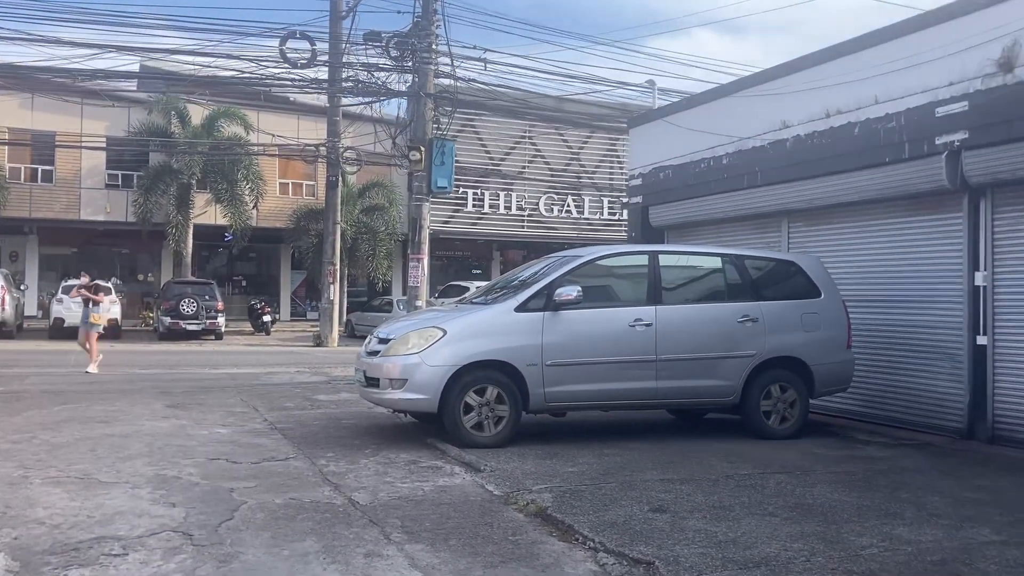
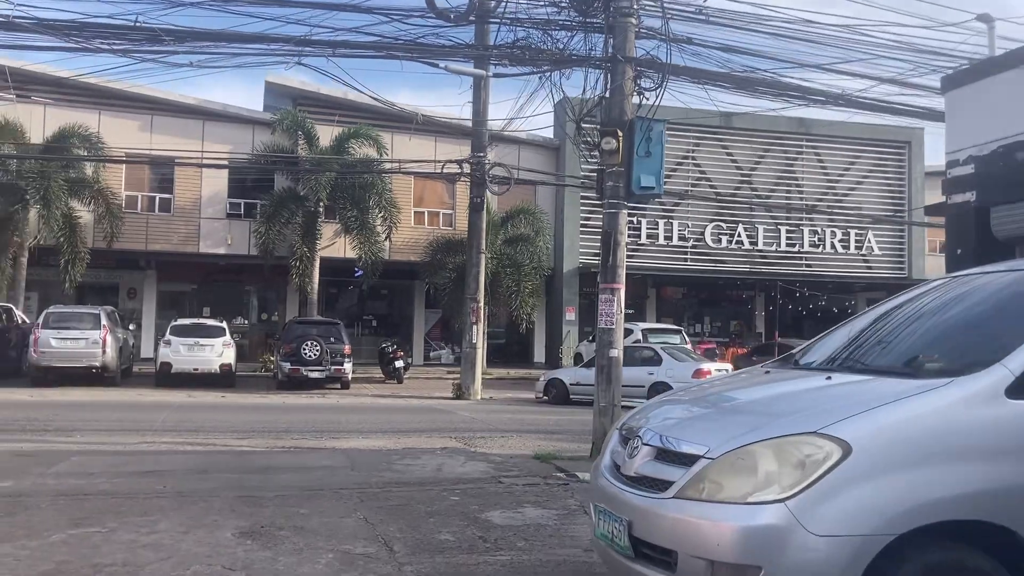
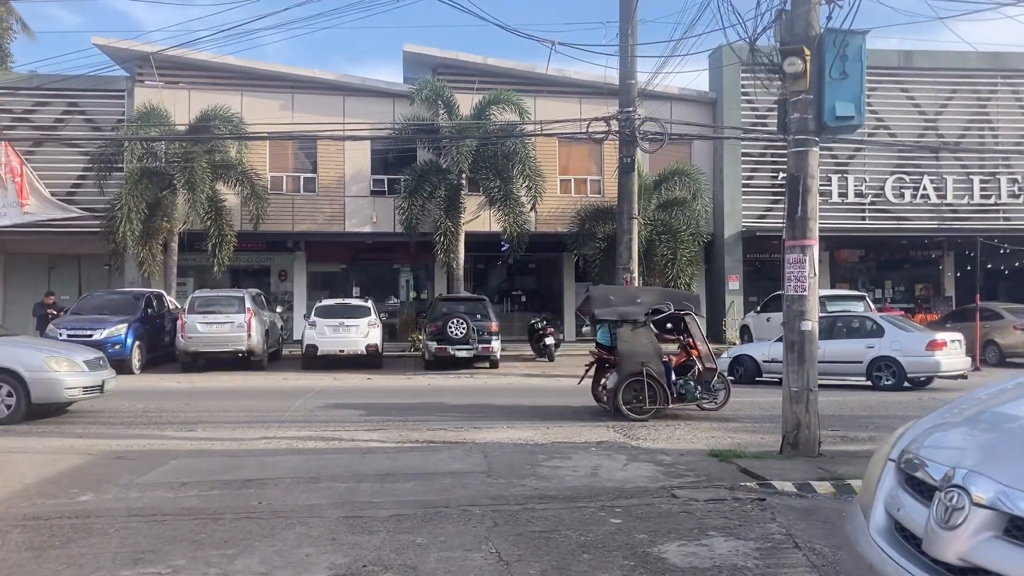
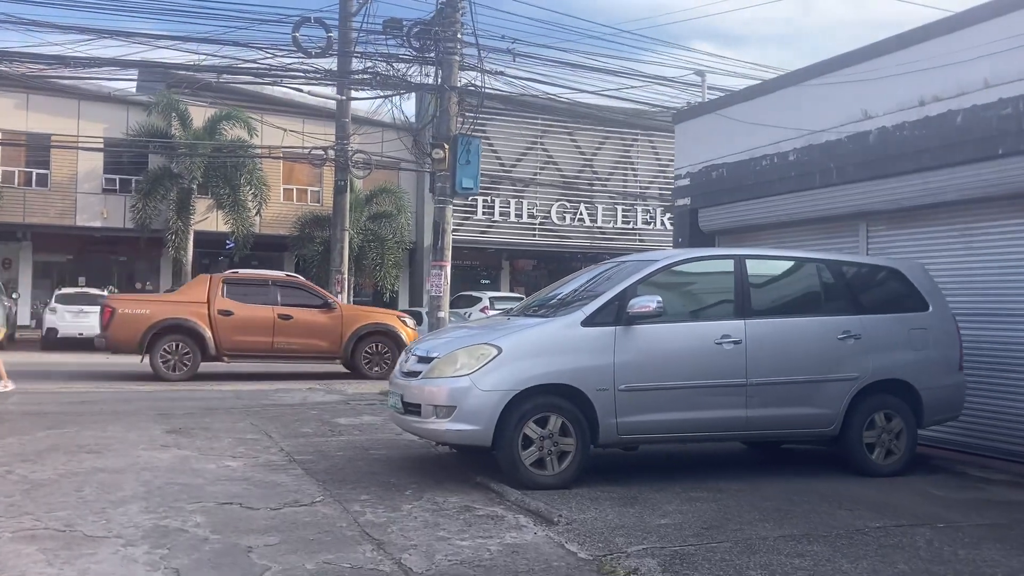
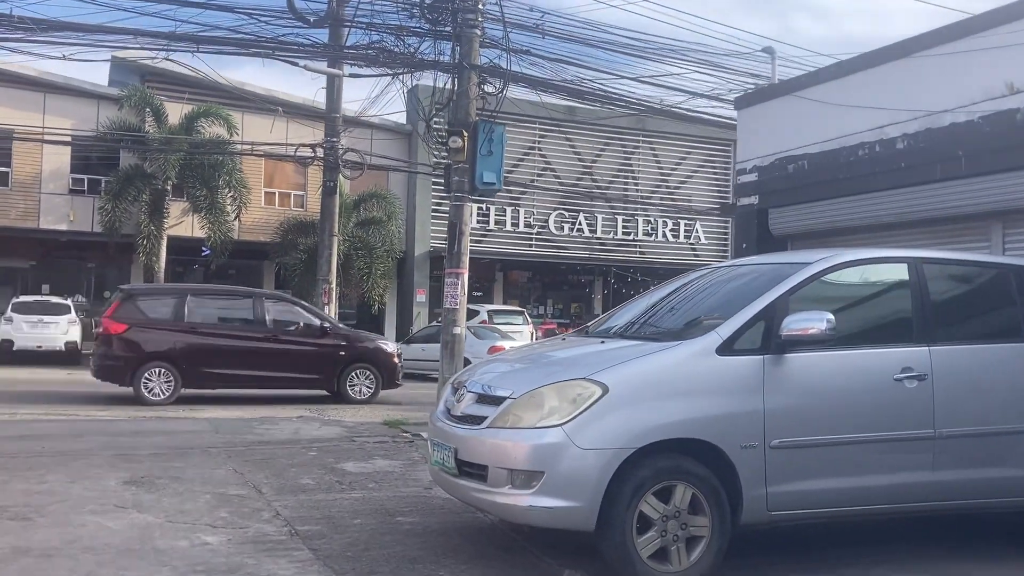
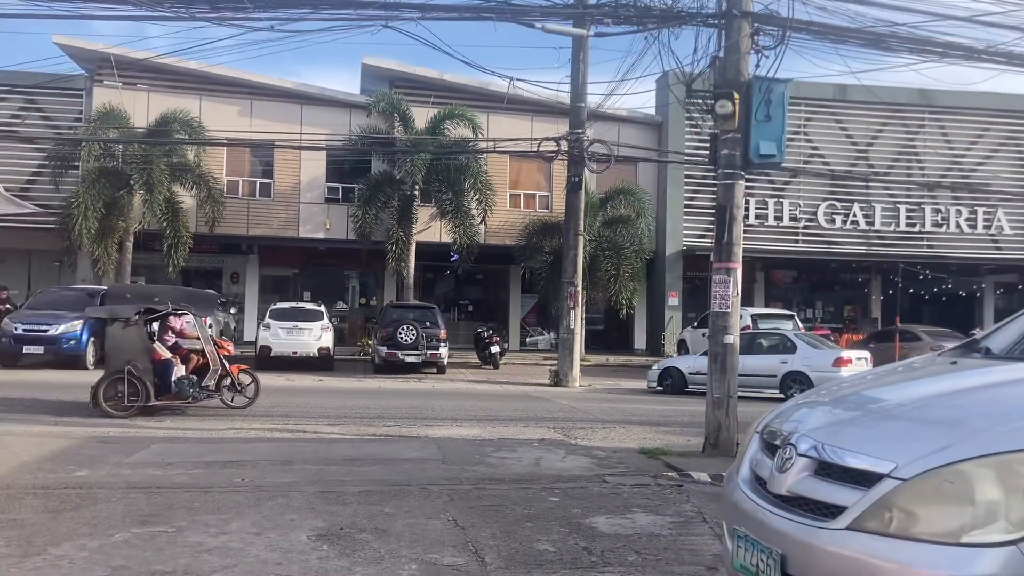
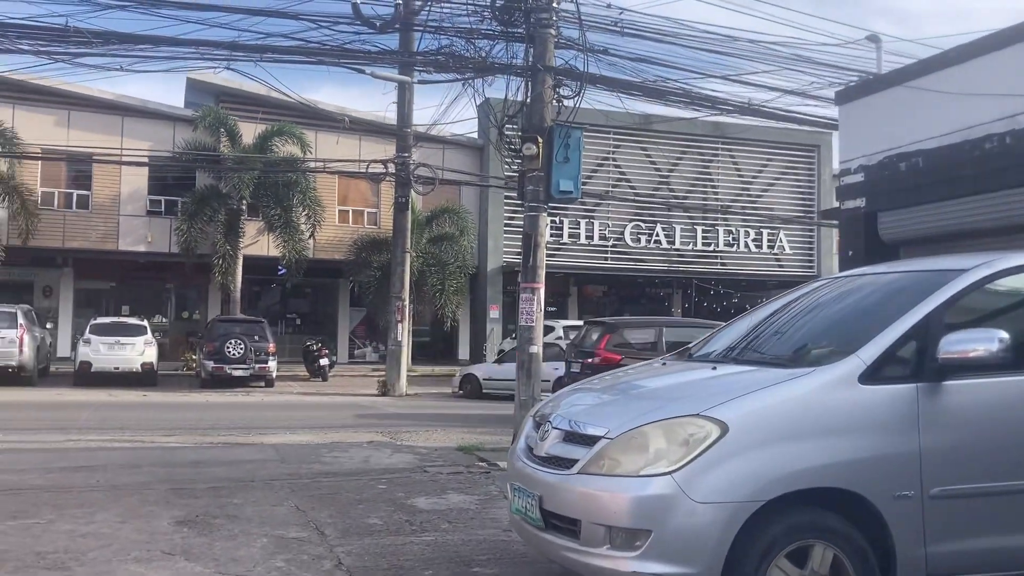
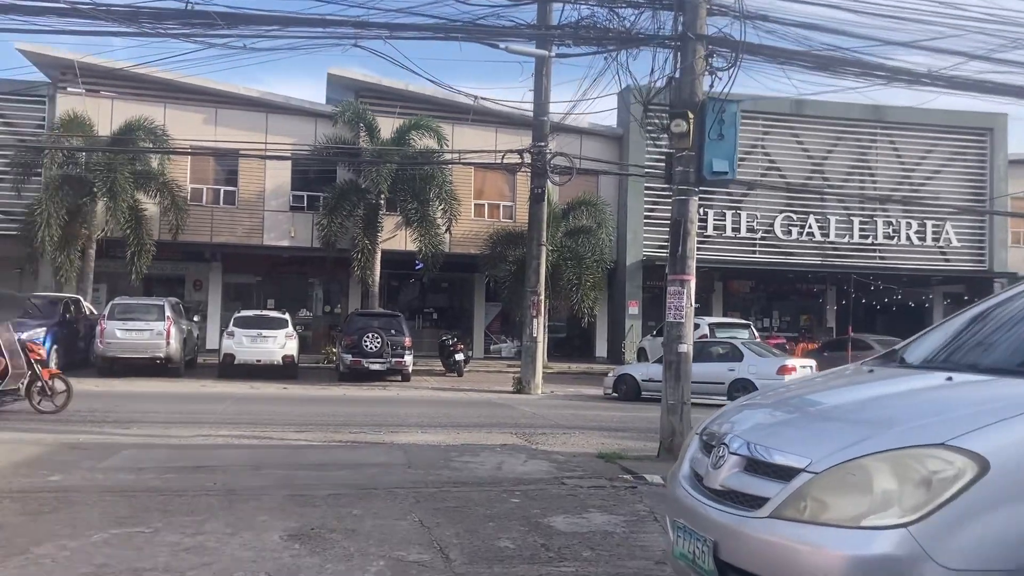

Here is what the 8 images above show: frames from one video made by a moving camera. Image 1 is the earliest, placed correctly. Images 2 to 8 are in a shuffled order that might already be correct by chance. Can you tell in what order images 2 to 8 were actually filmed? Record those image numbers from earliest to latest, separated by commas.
4, 5, 7, 2, 8, 6, 3
